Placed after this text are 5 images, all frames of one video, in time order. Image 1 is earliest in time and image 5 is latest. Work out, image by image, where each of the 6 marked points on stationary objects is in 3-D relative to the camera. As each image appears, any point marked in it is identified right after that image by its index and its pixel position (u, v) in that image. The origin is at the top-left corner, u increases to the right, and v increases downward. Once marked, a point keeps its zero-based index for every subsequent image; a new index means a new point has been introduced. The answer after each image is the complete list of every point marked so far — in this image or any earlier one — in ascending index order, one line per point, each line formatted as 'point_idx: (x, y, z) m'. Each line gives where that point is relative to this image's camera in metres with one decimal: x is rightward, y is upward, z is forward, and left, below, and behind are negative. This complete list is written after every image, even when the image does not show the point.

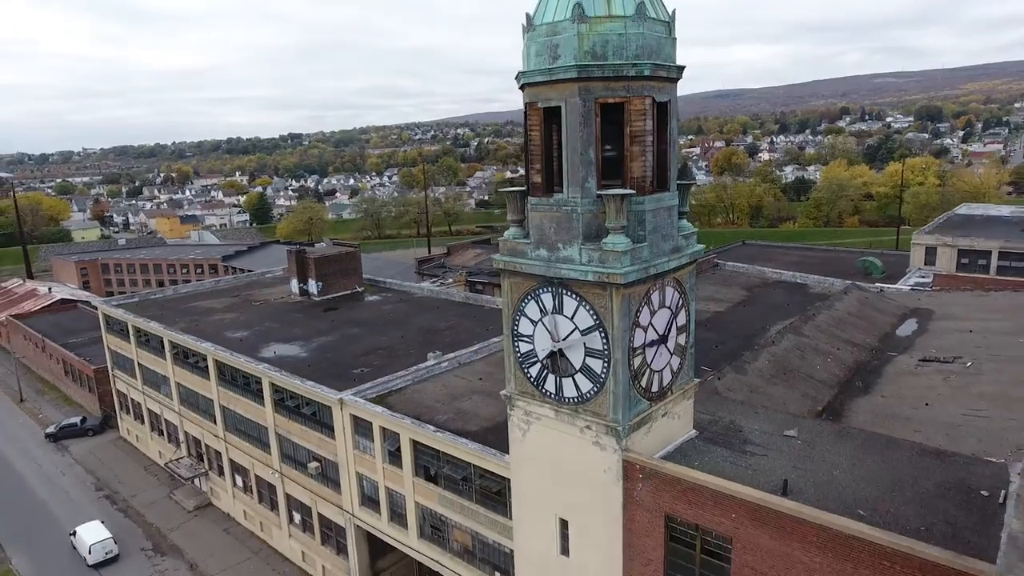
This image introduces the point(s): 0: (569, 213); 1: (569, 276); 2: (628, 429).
0: (+1.0, +1.3, +12.0) m
1: (+1.0, +0.2, +12.0) m
2: (+2.1, -2.6, +12.1) m
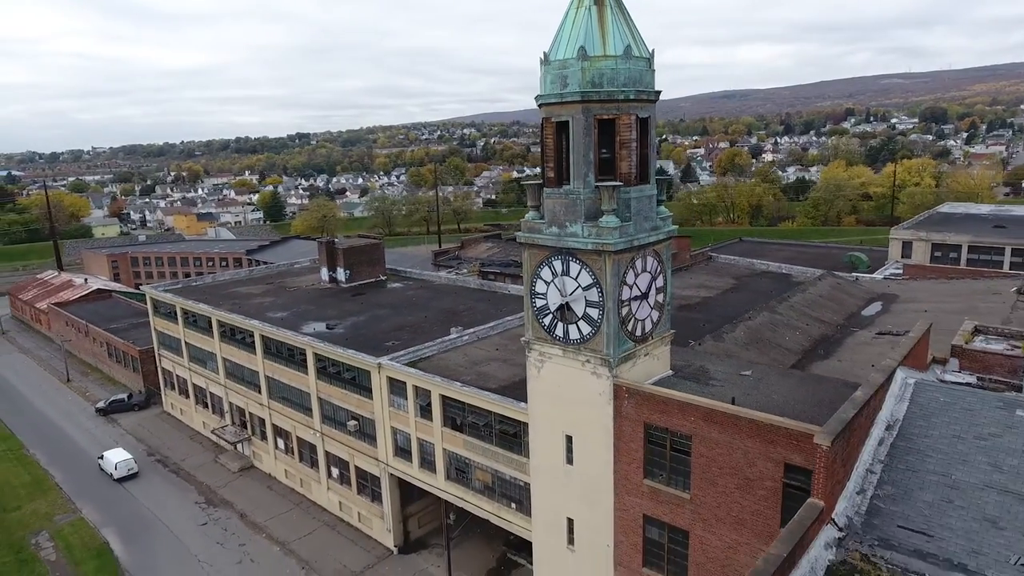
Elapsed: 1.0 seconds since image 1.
0: (+1.5, +2.1, +16.1) m
1: (+1.5, +1.0, +16.1) m
2: (+2.5, -1.8, +16.2) m
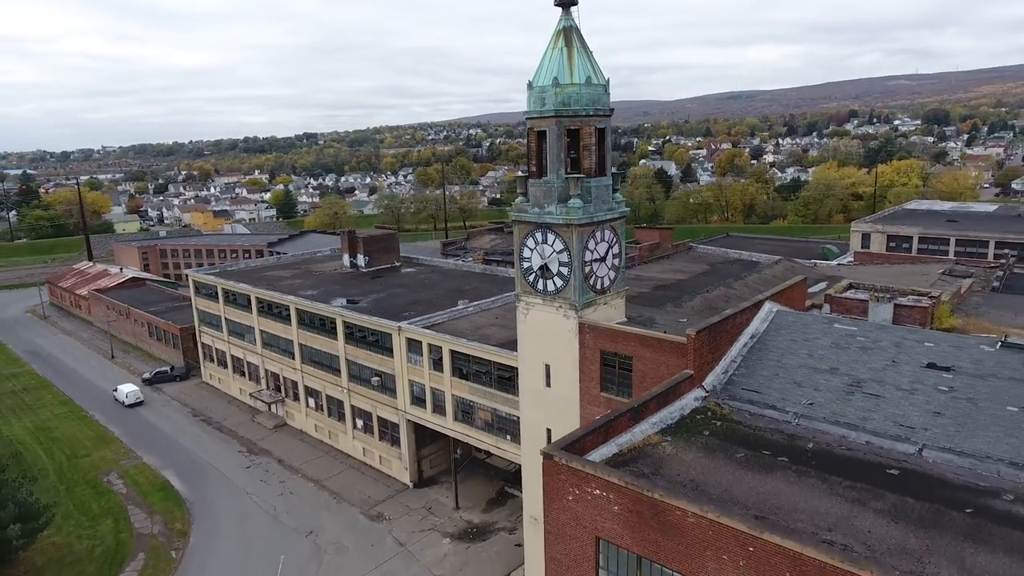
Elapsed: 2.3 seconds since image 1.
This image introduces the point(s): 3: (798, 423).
0: (+1.3, +3.3, +22.1) m
1: (+1.3, +2.2, +22.1) m
2: (+2.3, -0.6, +22.2) m
3: (+6.2, -2.9, +14.4) m
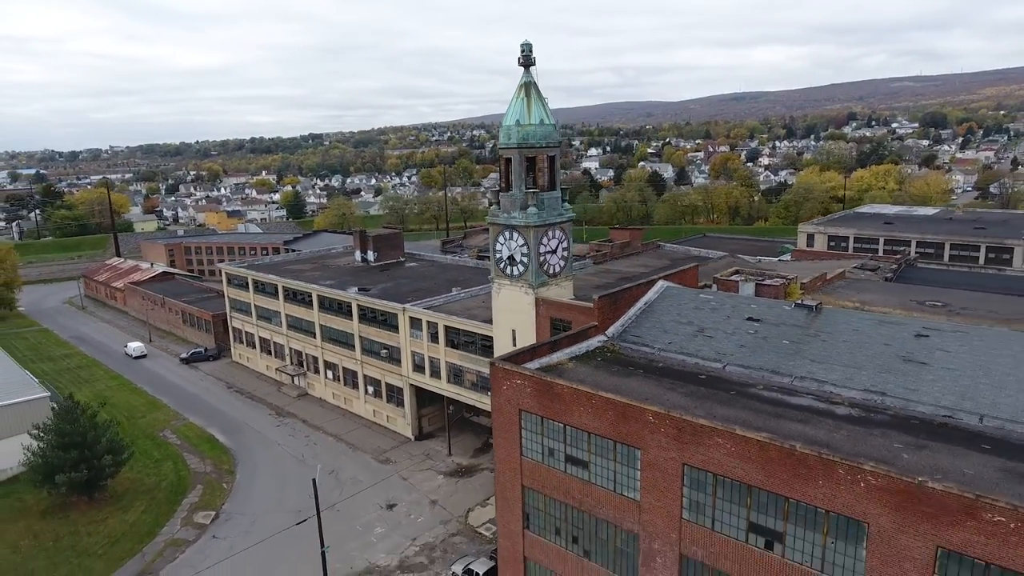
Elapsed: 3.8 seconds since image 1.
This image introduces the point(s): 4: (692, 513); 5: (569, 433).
0: (+0.1, +4.1, +30.3) m
1: (+0.1, +2.9, +30.3) m
2: (+1.1, +0.1, +30.4) m
3: (+4.9, -2.2, +22.6) m
4: (+4.4, -5.5, +16.4) m
5: (+1.6, -4.0, +18.6) m
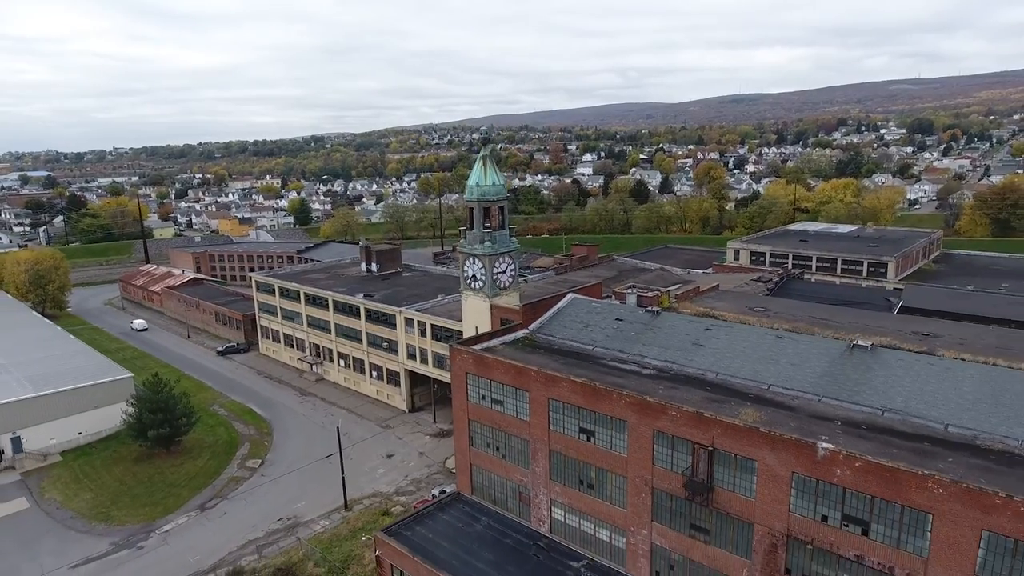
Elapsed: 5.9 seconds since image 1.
0: (-2.4, +3.4, +43.8) m
1: (-2.4, +2.3, +43.8) m
2: (-1.4, -0.5, +43.9) m
3: (+2.4, -2.8, +36.1) m
4: (+1.9, -6.1, +29.8) m
5: (-0.9, -4.7, +32.1) m
